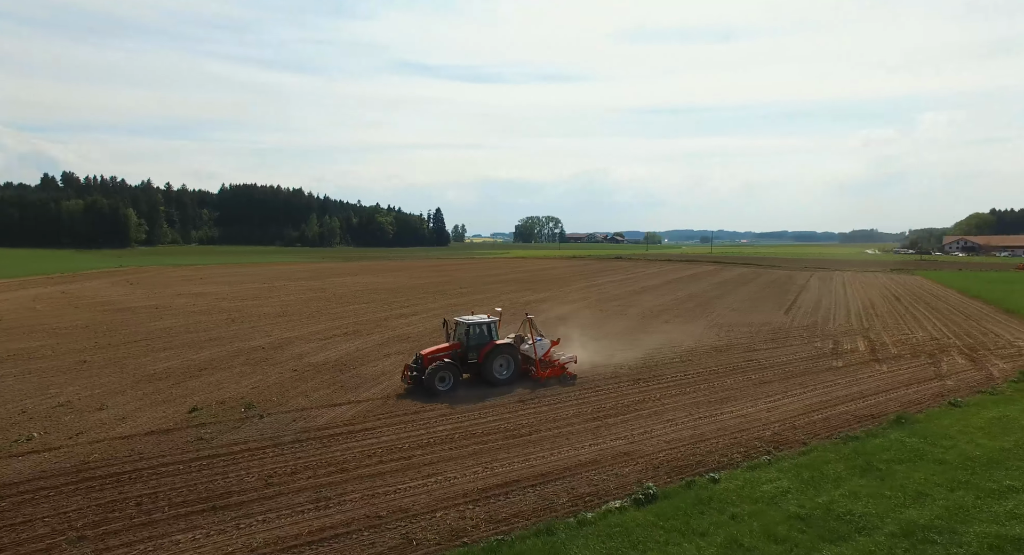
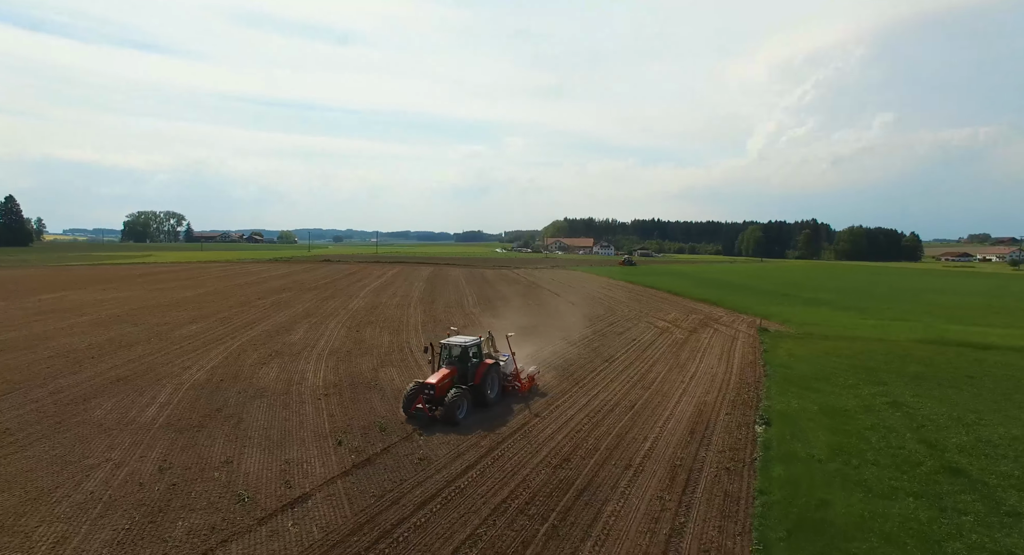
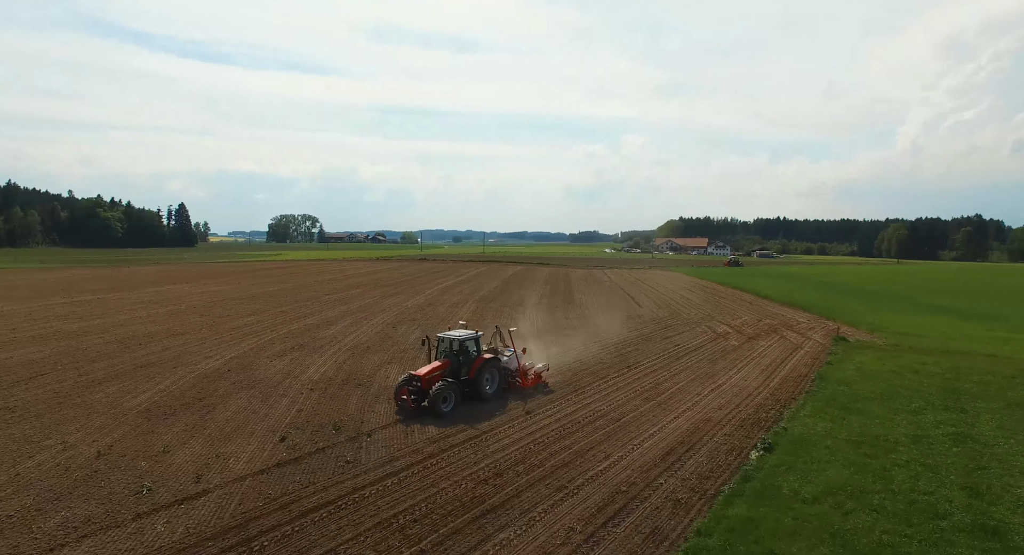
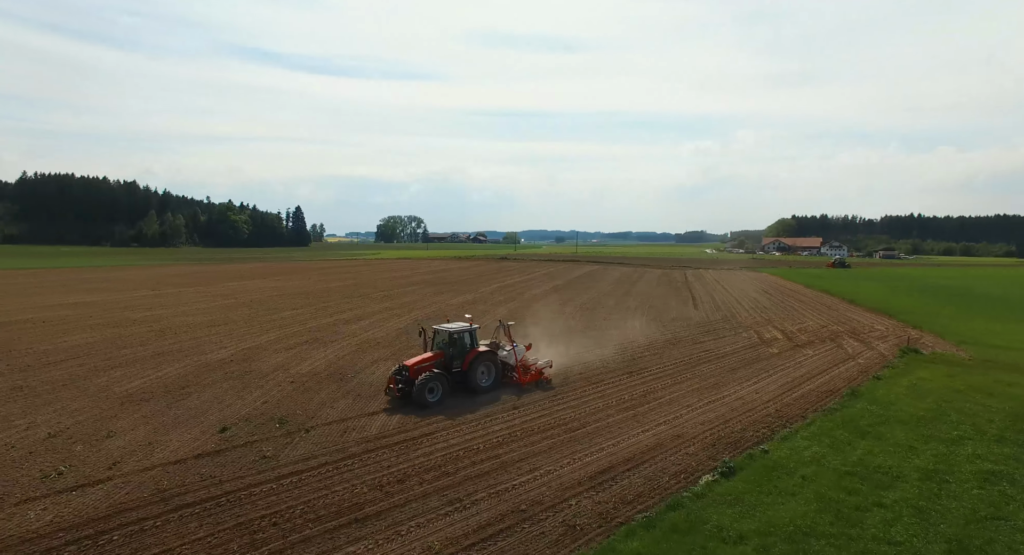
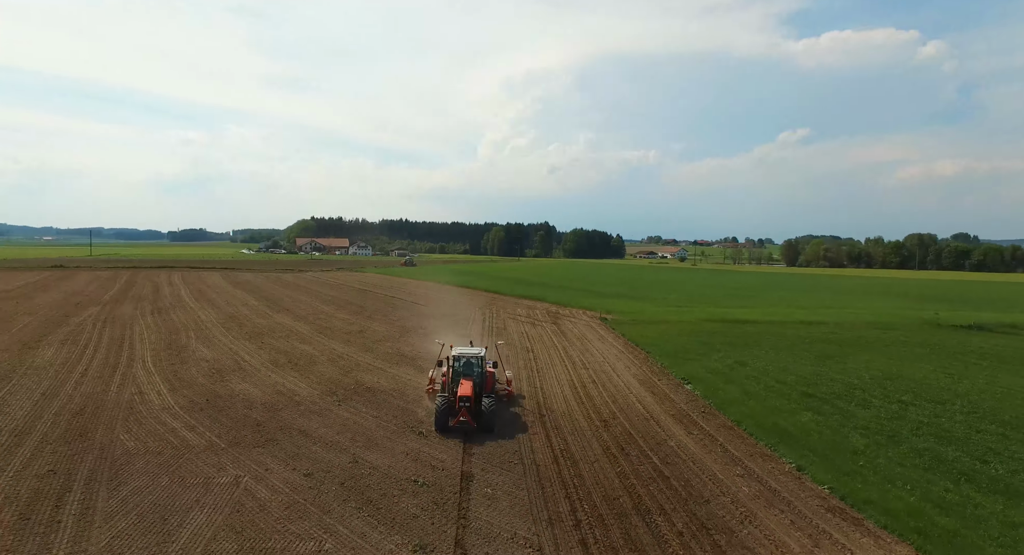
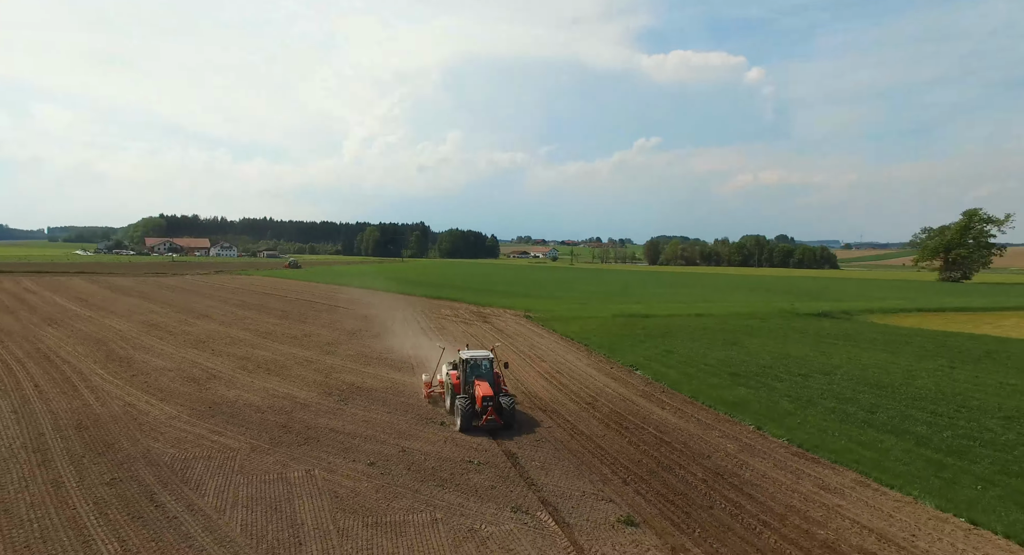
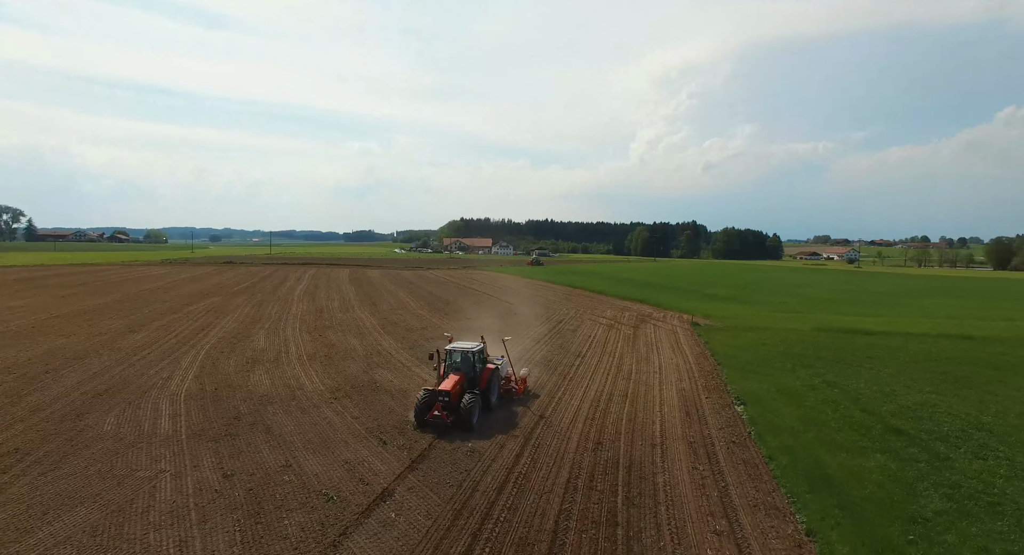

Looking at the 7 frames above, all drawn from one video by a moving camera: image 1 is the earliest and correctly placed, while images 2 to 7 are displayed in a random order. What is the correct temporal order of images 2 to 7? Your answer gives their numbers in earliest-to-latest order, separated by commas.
4, 3, 2, 7, 5, 6
